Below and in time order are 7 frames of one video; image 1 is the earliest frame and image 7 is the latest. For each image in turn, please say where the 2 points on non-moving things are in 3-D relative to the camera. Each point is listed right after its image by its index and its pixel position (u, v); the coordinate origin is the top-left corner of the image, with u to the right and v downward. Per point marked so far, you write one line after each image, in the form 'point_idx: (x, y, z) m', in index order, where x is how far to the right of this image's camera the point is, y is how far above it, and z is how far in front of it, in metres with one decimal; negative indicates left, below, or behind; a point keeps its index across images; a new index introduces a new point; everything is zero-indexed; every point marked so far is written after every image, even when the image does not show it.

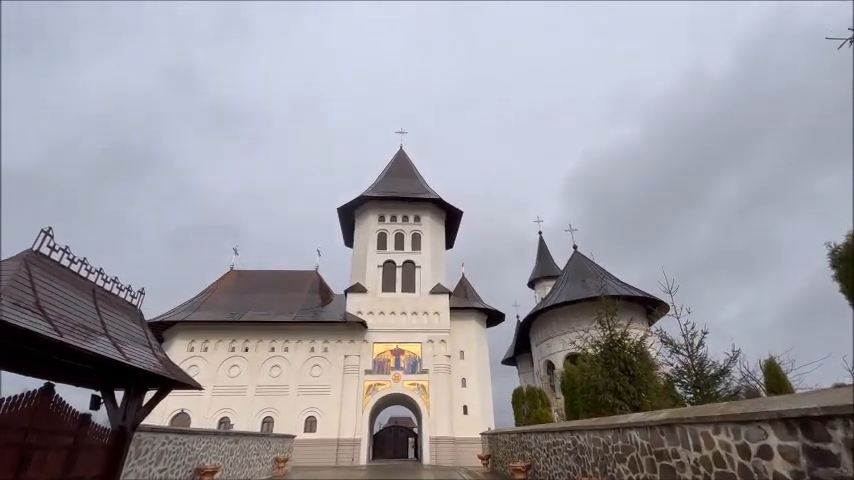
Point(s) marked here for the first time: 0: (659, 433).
0: (+2.2, -1.9, +3.9) m
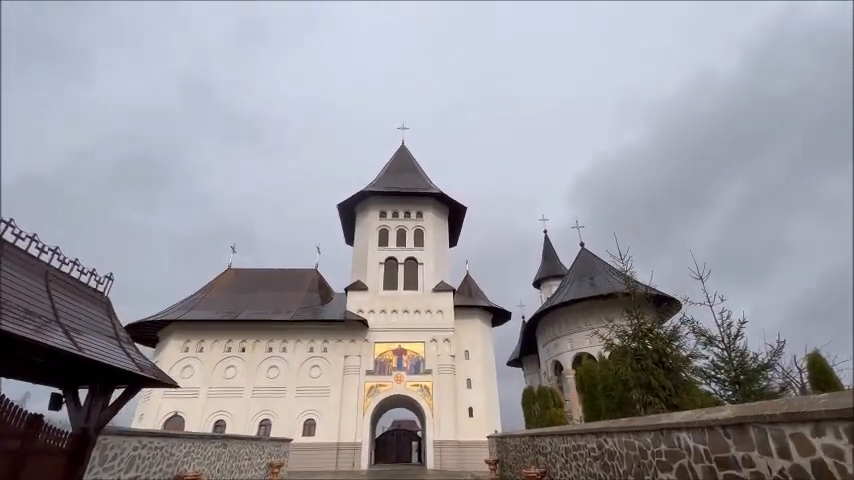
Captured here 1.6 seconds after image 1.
0: (+2.3, -1.5, +3.1) m
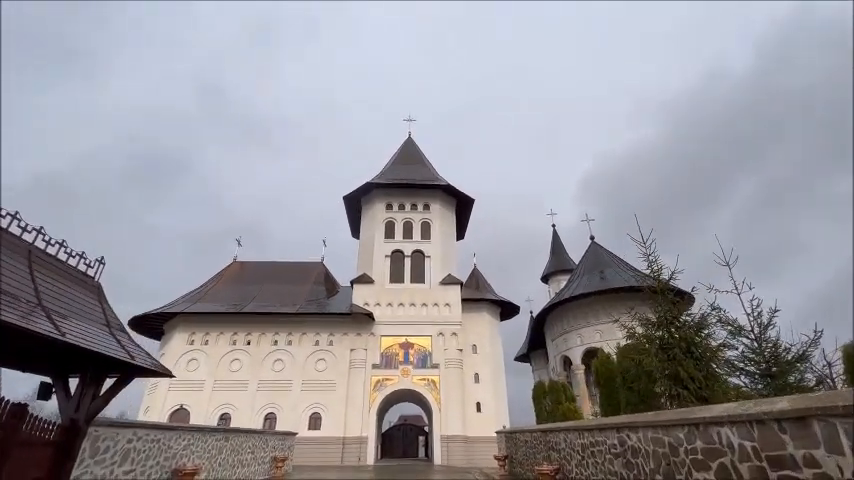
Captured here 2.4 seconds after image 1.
0: (+2.3, -1.3, +2.7) m
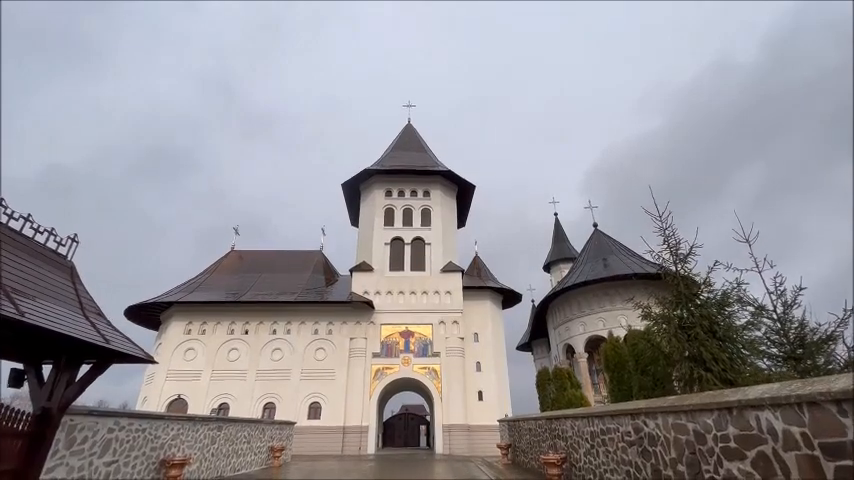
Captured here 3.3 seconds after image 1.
0: (+2.3, -1.0, +2.3) m
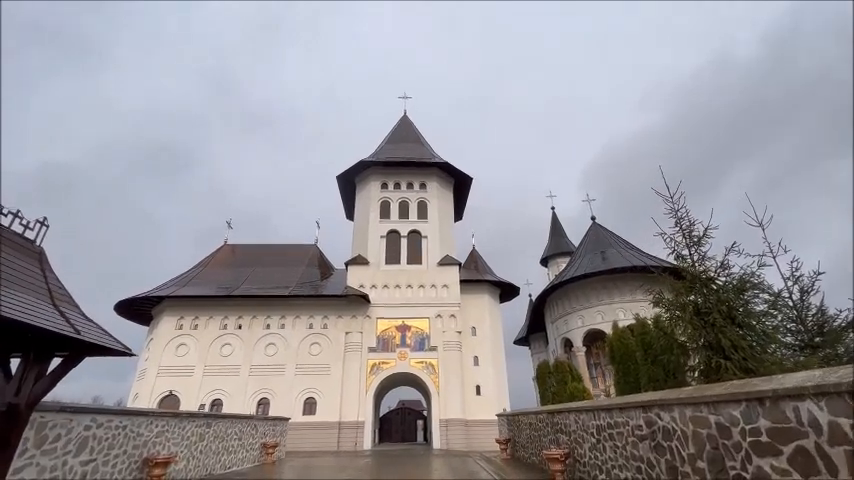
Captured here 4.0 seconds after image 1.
0: (+2.3, -0.8, +2.0) m
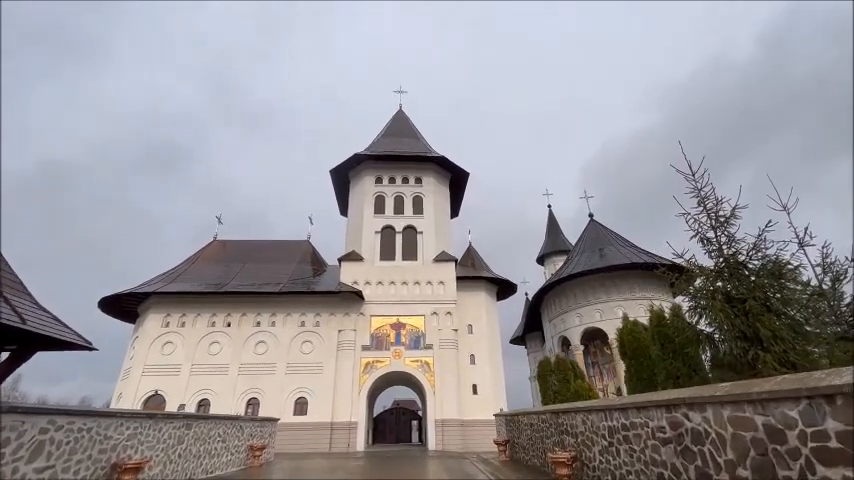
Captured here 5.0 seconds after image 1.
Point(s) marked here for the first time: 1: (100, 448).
0: (+2.3, -0.6, +1.5) m
1: (-4.6, -2.9, +5.7) m
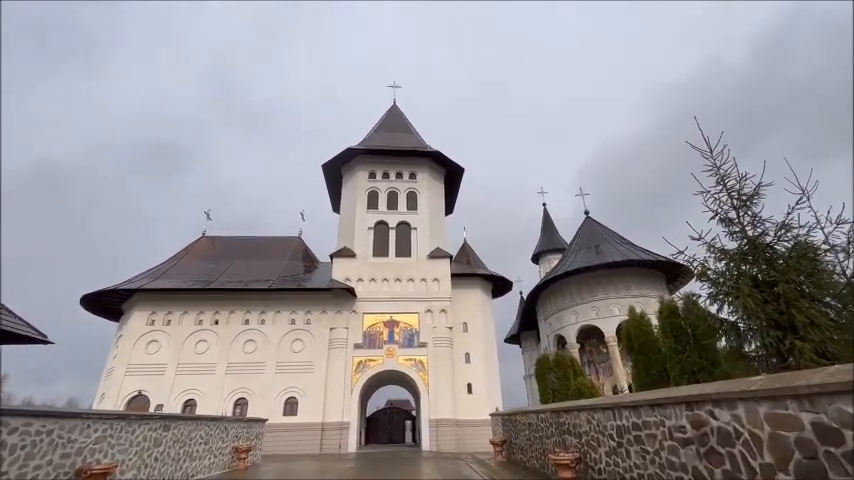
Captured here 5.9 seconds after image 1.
0: (+2.3, -0.4, +1.1) m
1: (-4.7, -2.7, +5.2) m
